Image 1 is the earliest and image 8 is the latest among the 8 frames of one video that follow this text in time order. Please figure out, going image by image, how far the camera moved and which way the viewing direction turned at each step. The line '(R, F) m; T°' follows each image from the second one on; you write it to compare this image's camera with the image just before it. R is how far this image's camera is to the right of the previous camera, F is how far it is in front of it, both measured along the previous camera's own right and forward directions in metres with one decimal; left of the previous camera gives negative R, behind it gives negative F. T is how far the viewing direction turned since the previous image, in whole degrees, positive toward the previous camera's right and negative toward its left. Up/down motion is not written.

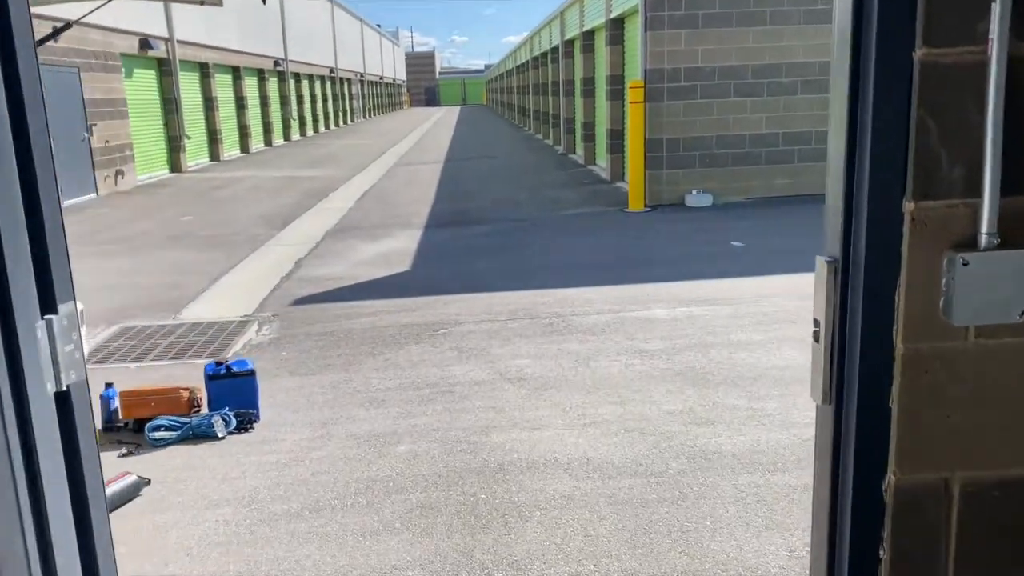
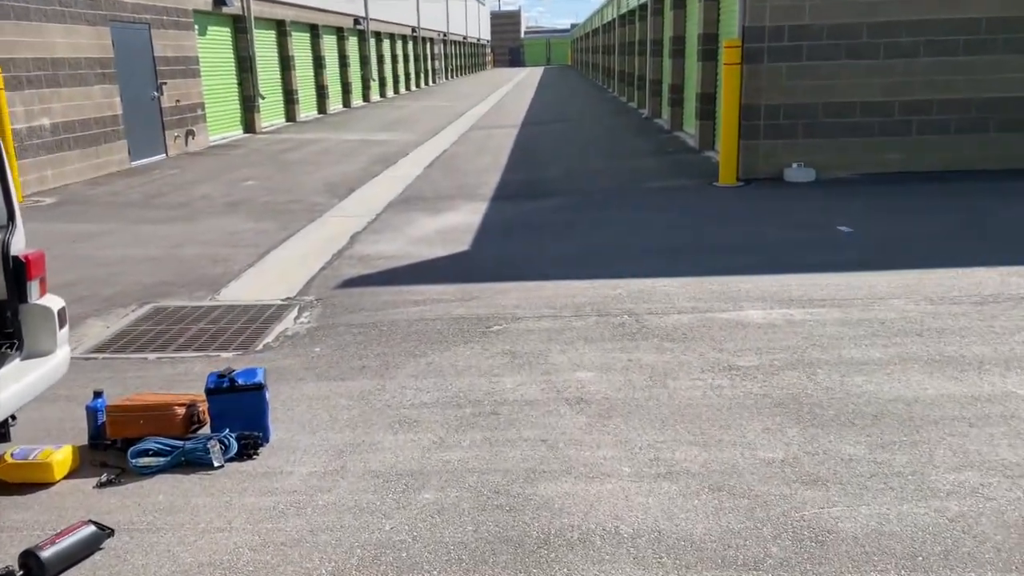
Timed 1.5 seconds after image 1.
(+0.1, +1.0) m; -5°
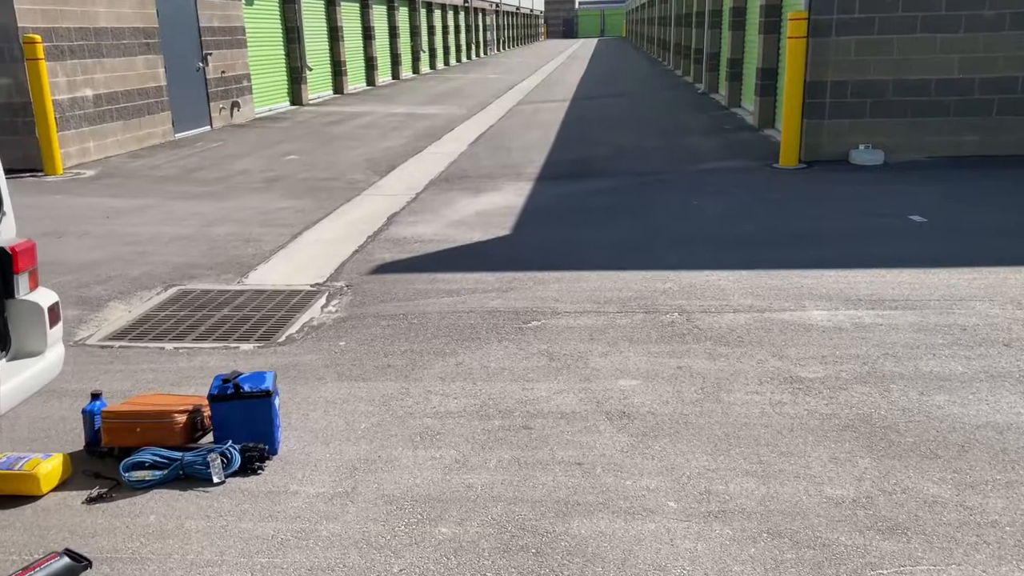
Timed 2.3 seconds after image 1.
(+0.1, +0.5) m; -3°
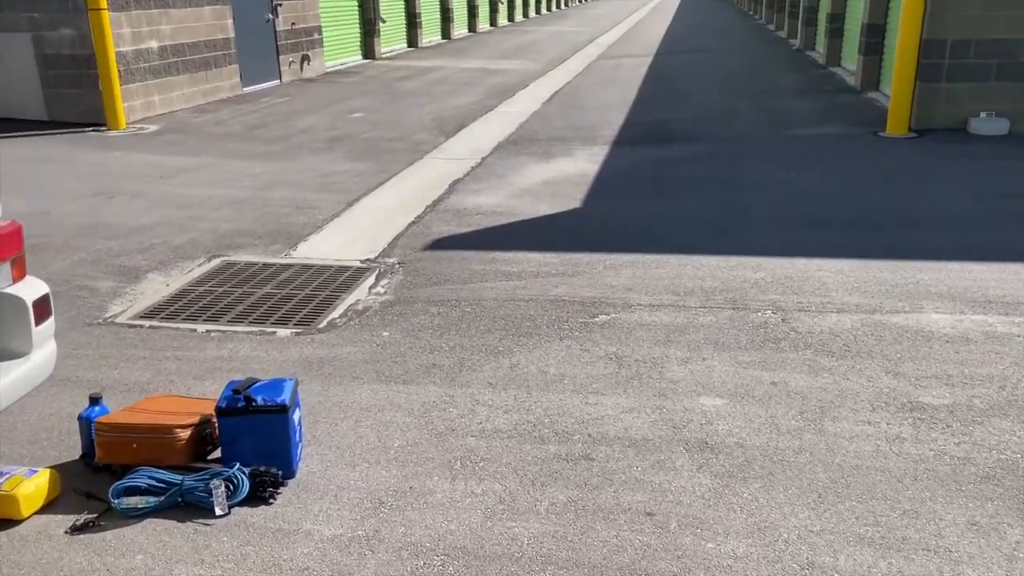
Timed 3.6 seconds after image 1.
(0.0, +0.7) m; -5°
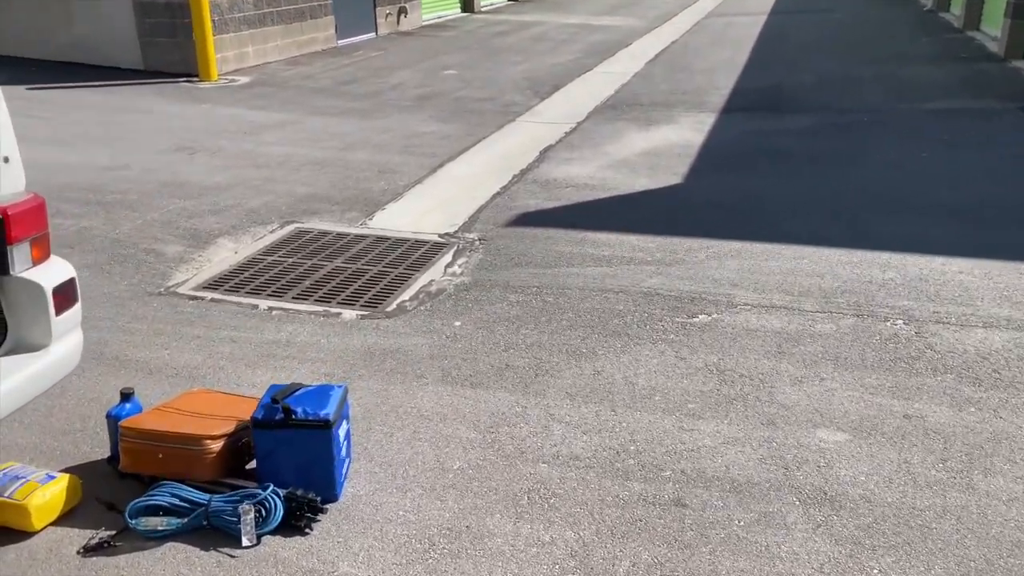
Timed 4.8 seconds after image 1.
(0.0, +0.6) m; -6°
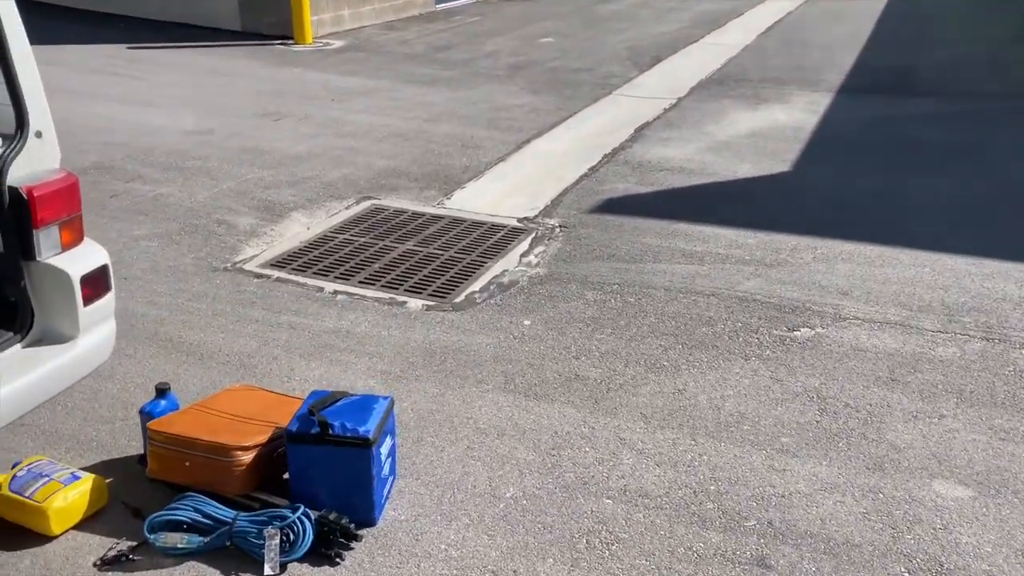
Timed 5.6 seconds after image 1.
(+0.1, +0.4) m; -6°
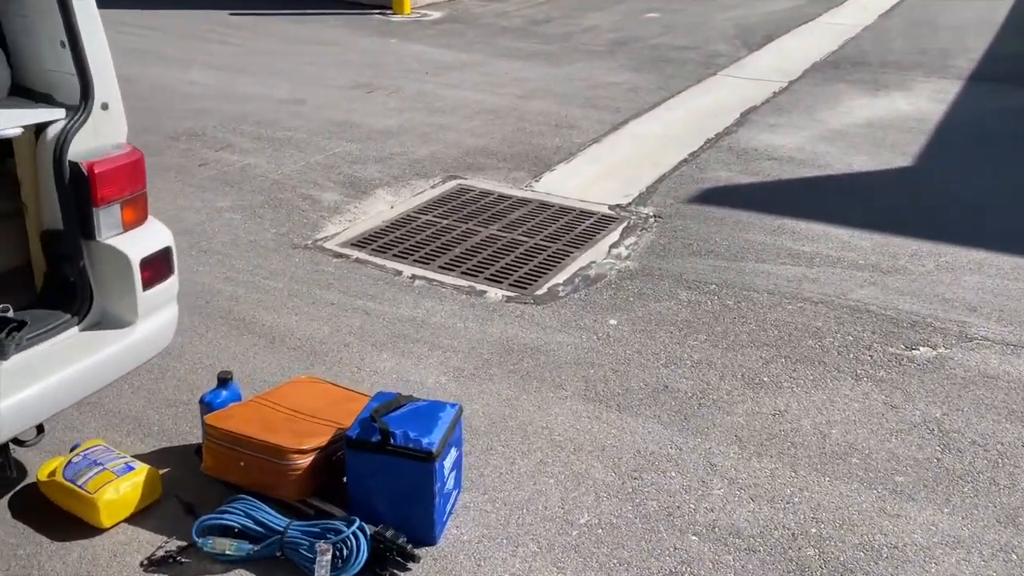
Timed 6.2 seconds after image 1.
(0.0, +0.3) m; -6°
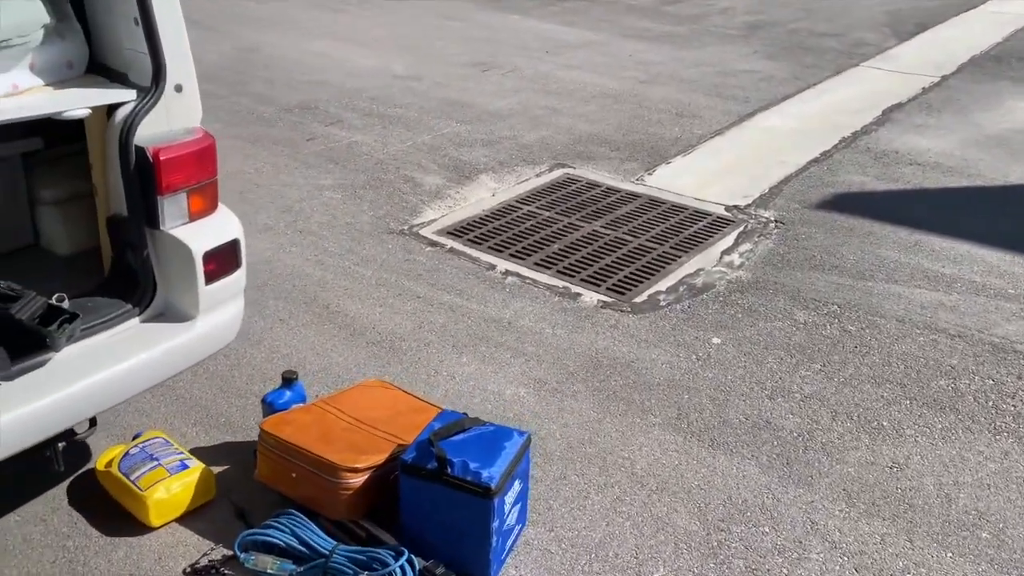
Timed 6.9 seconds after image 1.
(+0.1, +0.3) m; -8°
